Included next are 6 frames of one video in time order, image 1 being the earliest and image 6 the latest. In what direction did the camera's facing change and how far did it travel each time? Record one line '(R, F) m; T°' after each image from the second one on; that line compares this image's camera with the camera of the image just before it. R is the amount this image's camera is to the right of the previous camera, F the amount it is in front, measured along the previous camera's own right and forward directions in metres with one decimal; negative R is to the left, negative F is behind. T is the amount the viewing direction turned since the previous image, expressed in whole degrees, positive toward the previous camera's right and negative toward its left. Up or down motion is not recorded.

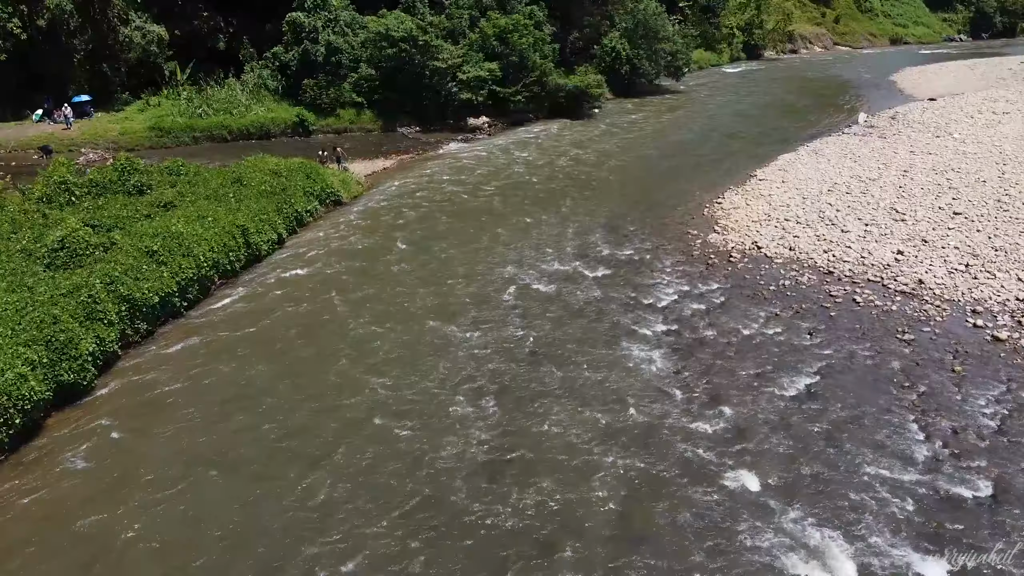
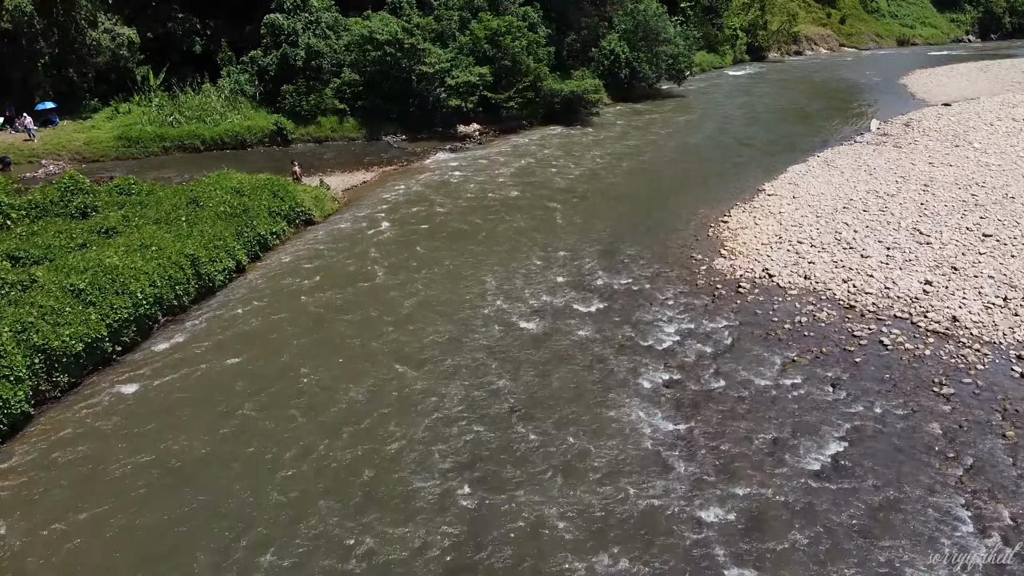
(+0.3, +1.8) m; 0°
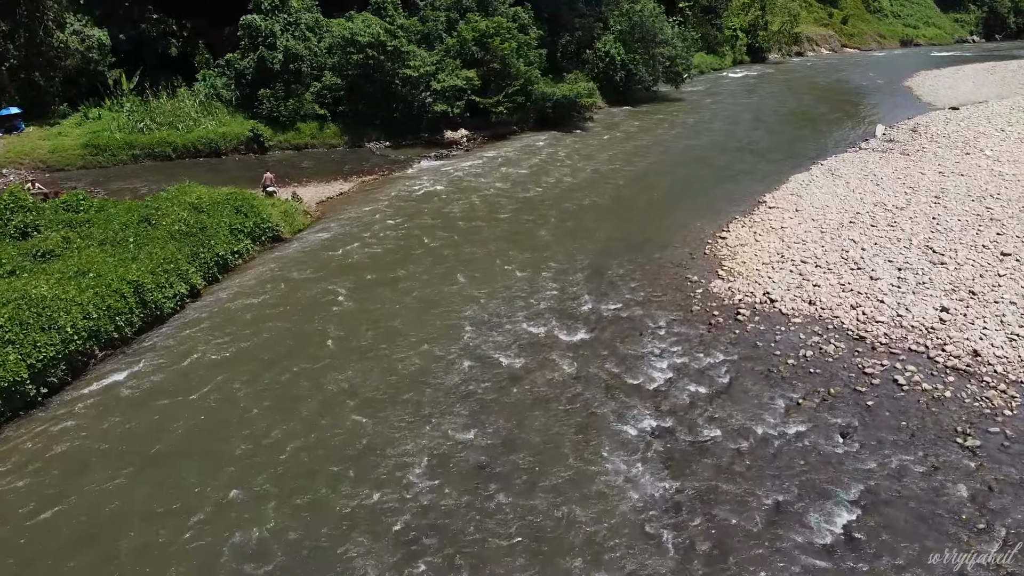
(+0.4, +1.4) m; 0°
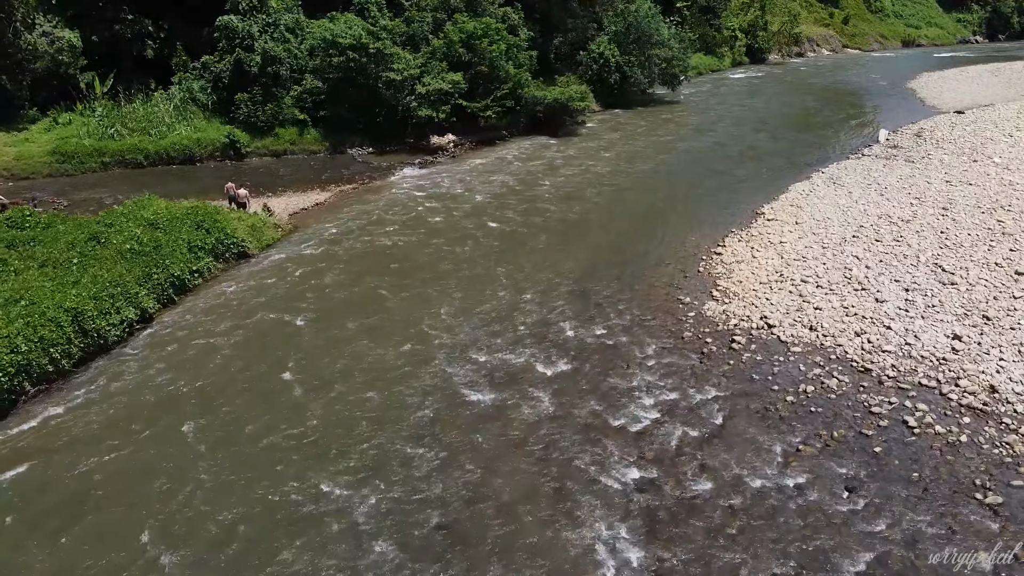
(+0.4, +1.2) m; 0°
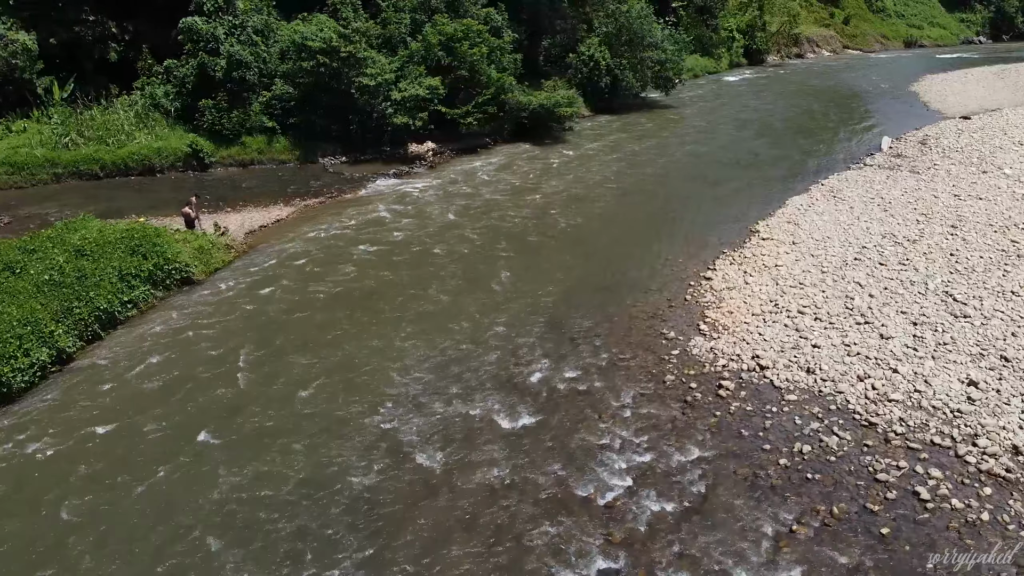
(+0.5, +1.5) m; 0°
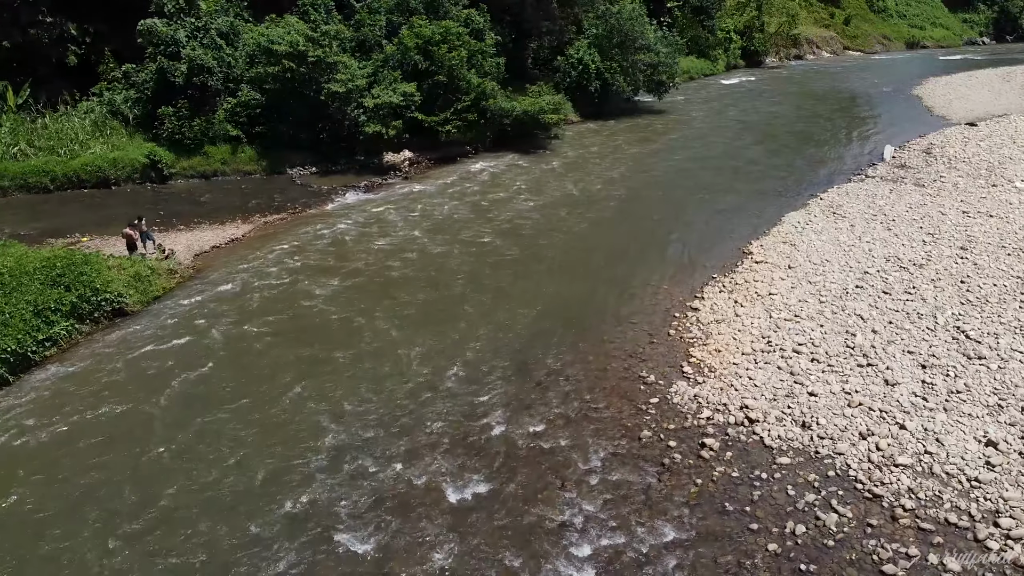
(+0.5, +1.5) m; 0°
